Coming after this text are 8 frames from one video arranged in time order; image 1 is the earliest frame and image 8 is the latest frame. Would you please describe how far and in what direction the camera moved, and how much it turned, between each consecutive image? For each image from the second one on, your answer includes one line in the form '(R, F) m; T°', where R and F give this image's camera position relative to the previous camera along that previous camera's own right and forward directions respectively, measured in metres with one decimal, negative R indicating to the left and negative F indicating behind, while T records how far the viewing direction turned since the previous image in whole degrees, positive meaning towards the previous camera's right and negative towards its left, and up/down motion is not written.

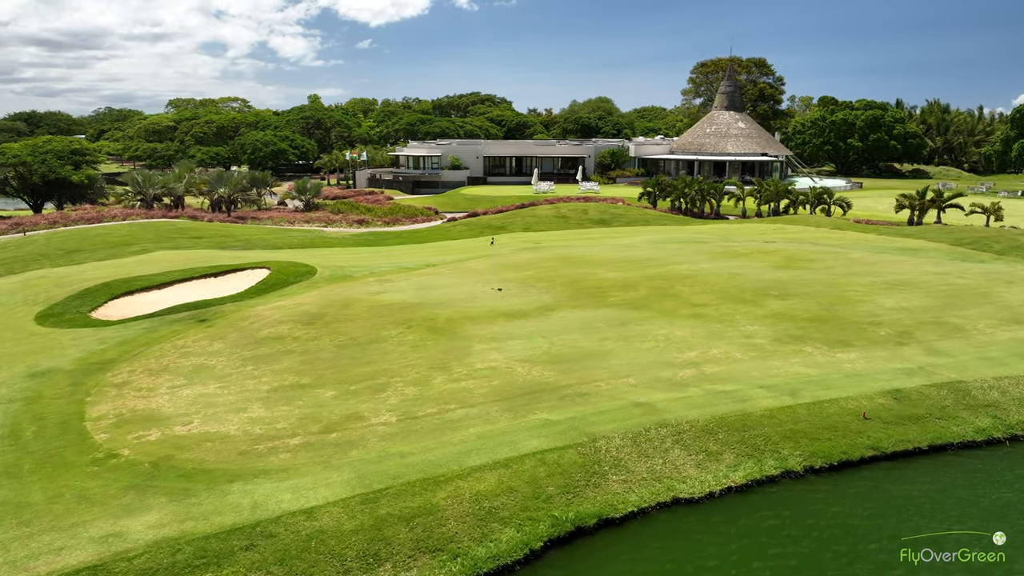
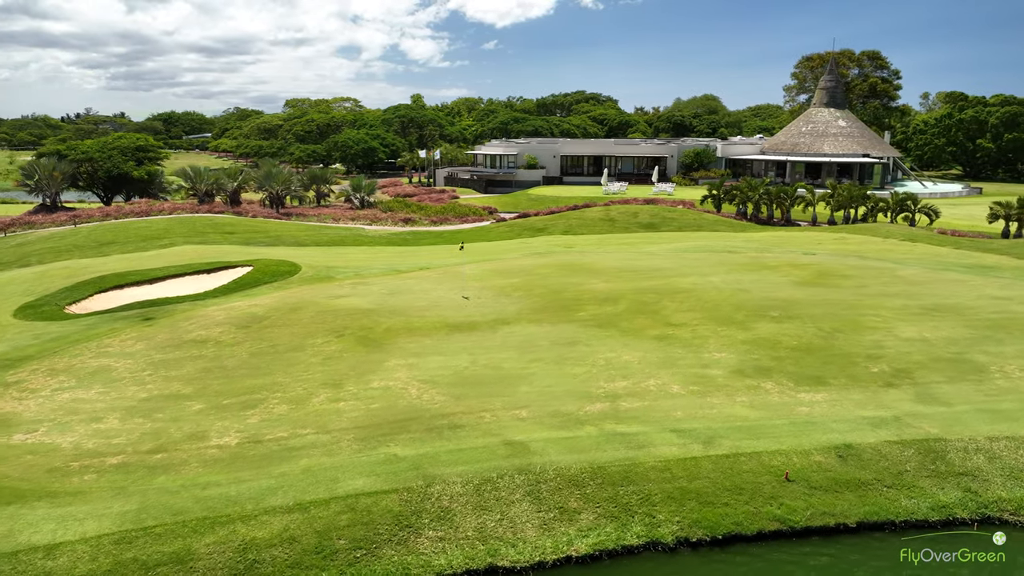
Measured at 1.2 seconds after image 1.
(+3.9, +1.9) m; -9°
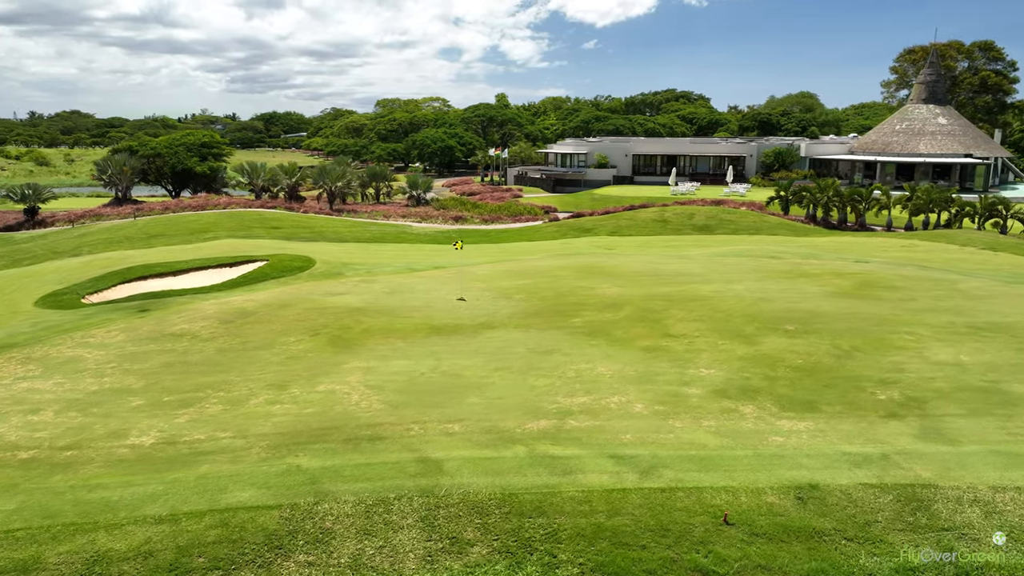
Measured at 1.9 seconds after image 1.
(+2.4, +1.2) m; -7°
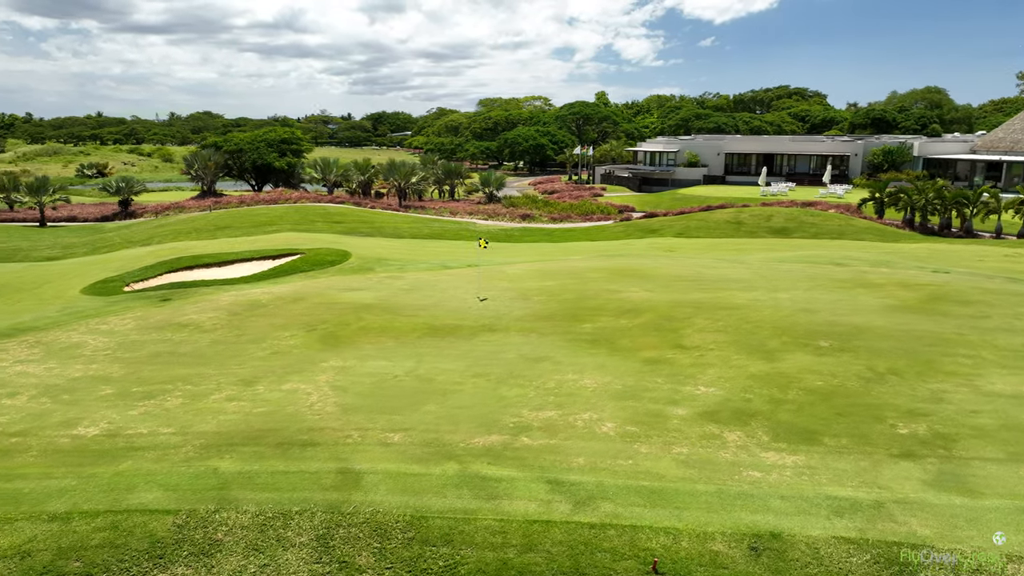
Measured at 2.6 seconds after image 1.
(+2.2, +1.2) m; -8°
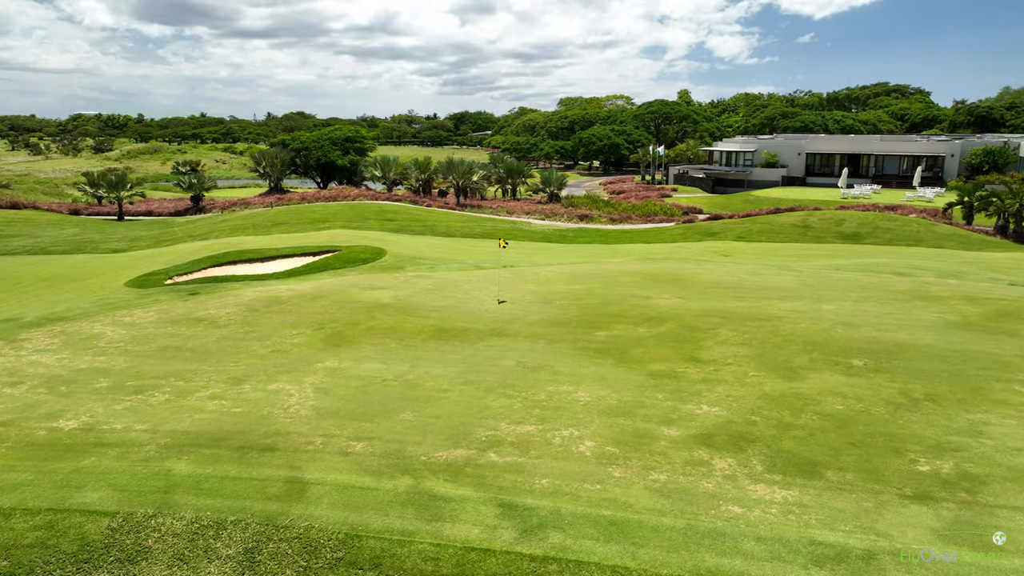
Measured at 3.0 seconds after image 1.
(+1.5, +0.8) m; -7°
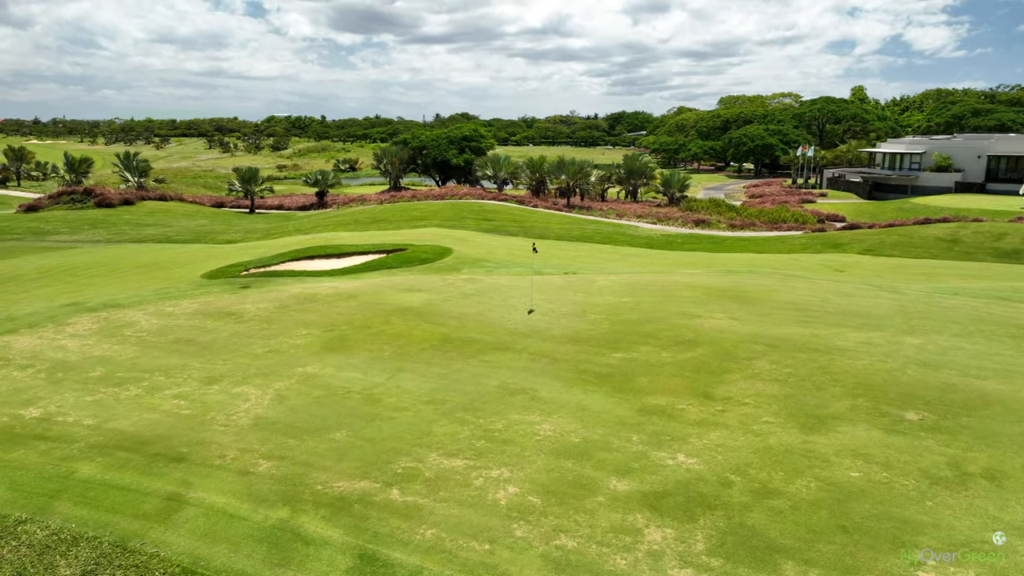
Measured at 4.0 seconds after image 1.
(+2.8, +1.7) m; -13°
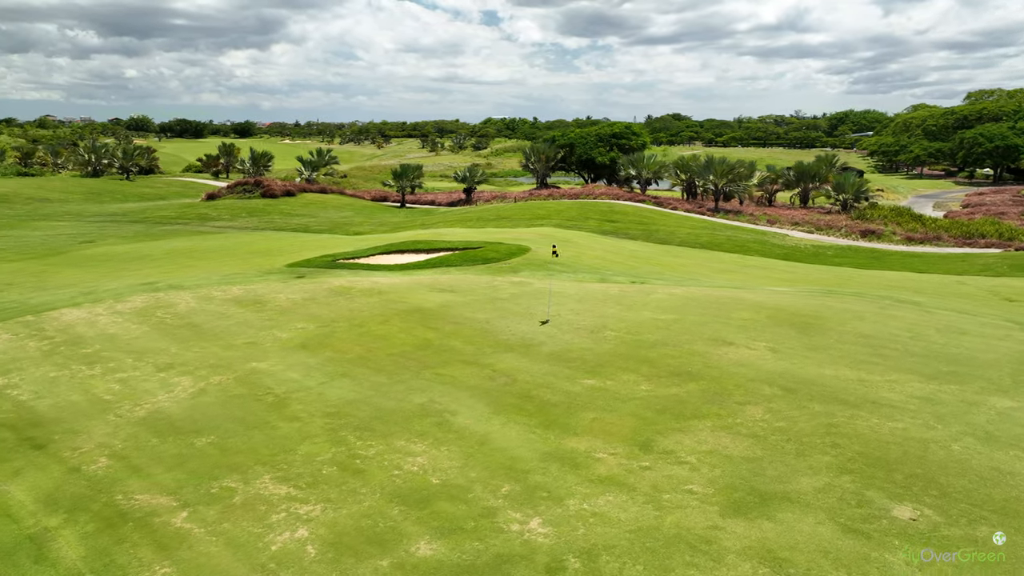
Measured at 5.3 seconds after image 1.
(+3.9, +2.2) m; -16°
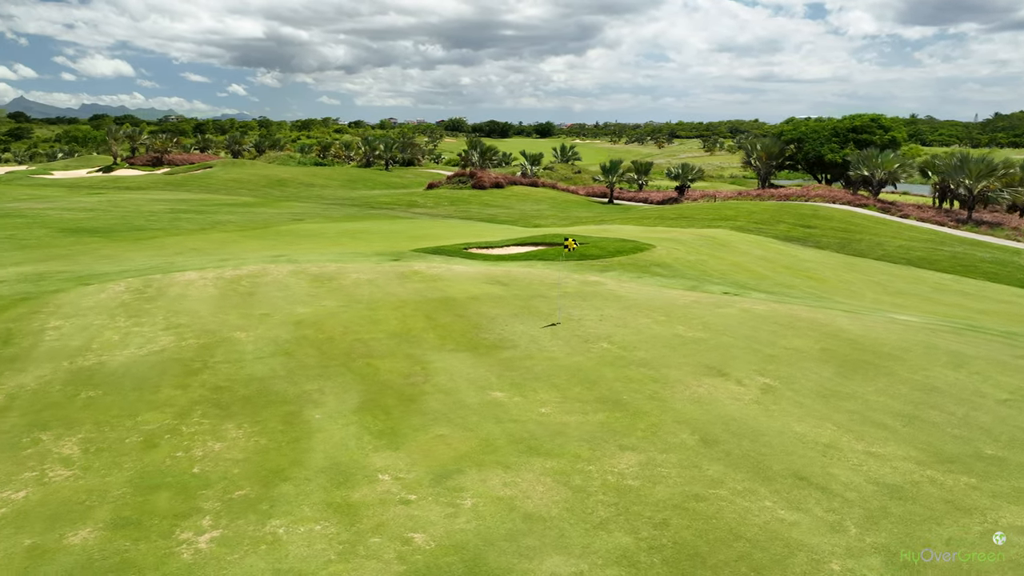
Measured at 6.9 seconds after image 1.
(+4.9, +2.4) m; -23°
